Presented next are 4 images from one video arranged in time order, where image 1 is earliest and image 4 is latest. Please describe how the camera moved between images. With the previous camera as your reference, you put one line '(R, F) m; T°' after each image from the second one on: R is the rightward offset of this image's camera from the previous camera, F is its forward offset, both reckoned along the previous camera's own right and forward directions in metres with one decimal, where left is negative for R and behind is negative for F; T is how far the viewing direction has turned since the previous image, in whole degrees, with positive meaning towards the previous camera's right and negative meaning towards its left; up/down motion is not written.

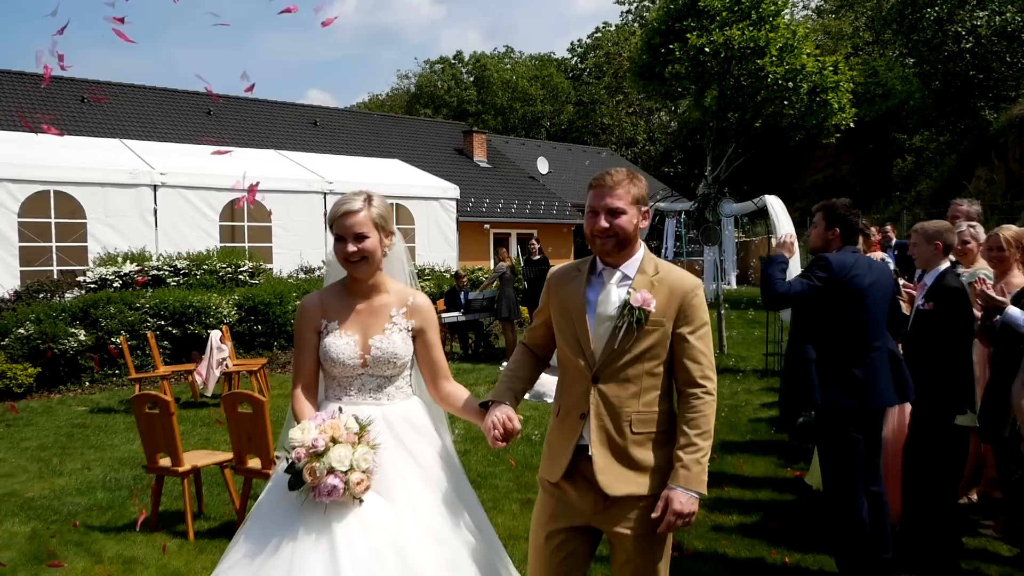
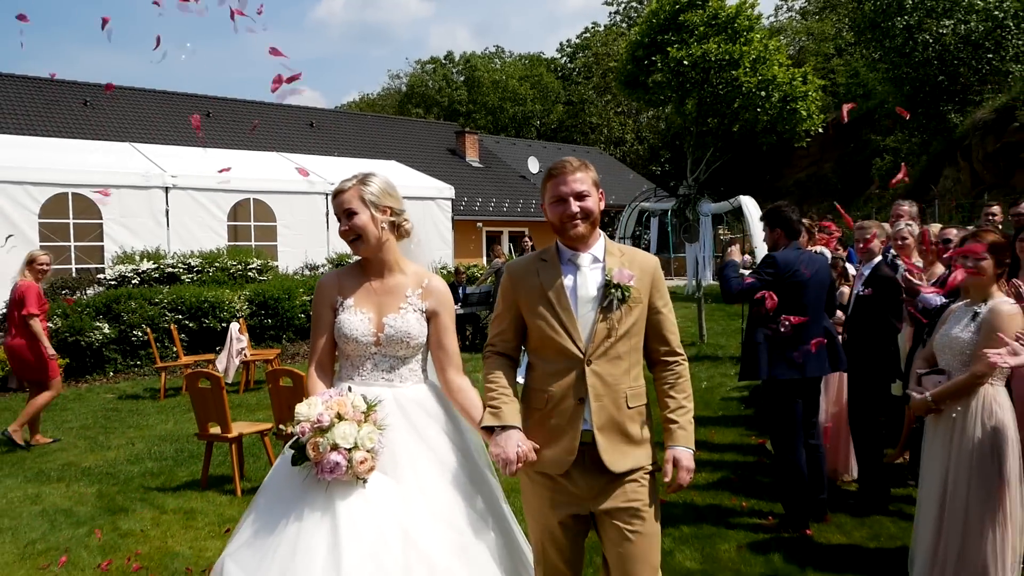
(-0.1, -0.9) m; +1°
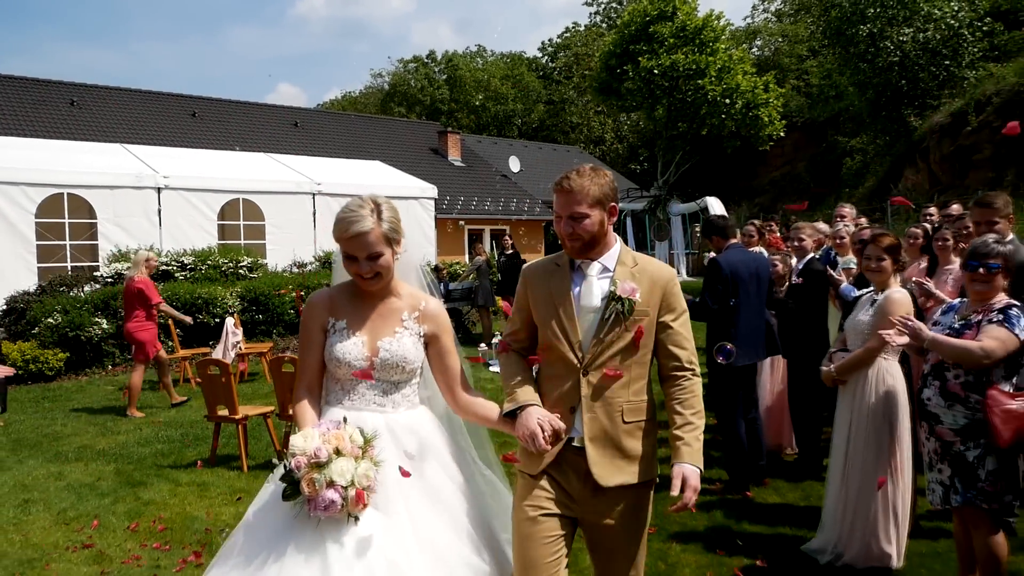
(0.0, -0.7) m; +1°
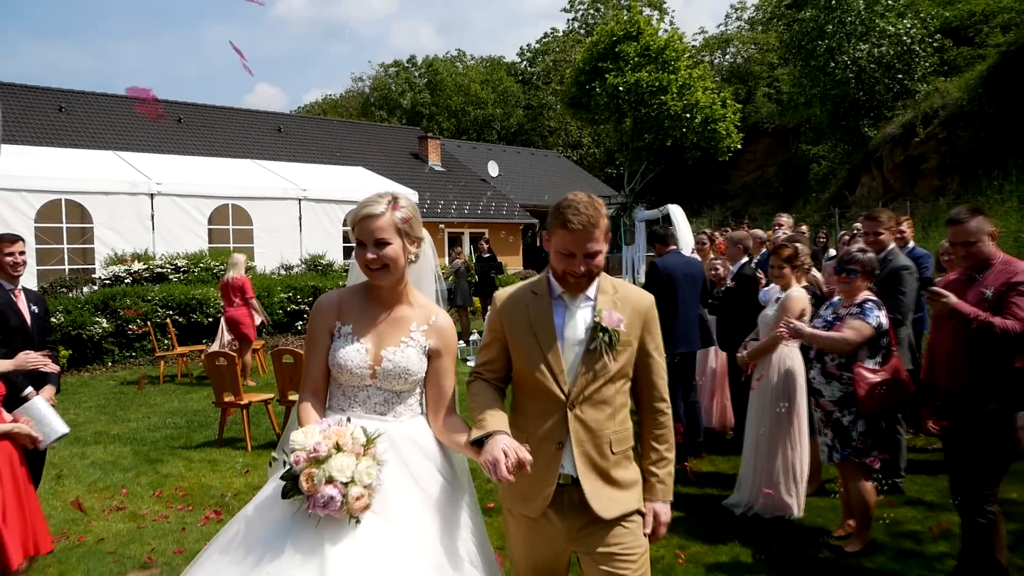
(+0.1, -0.9) m; +1°
